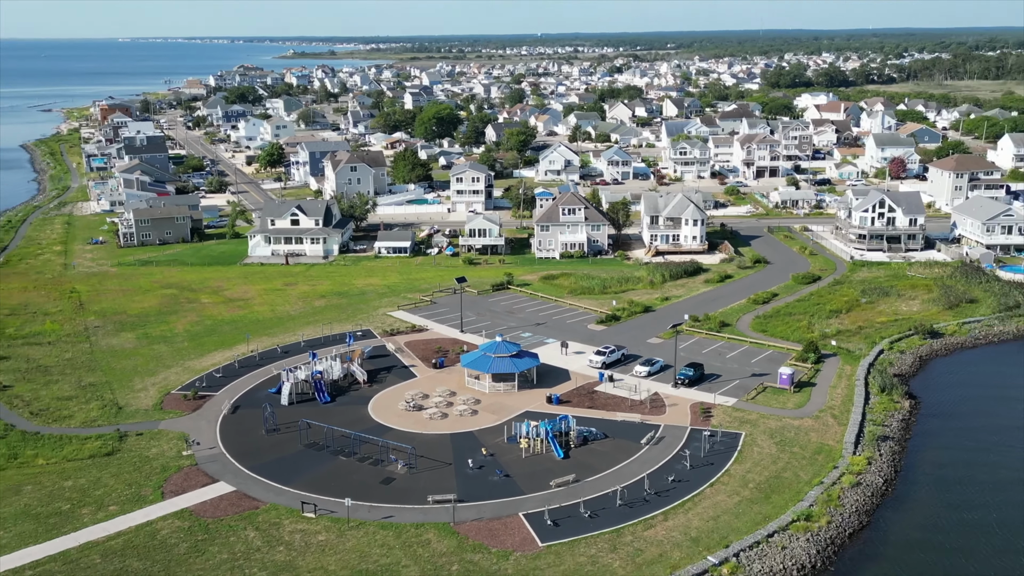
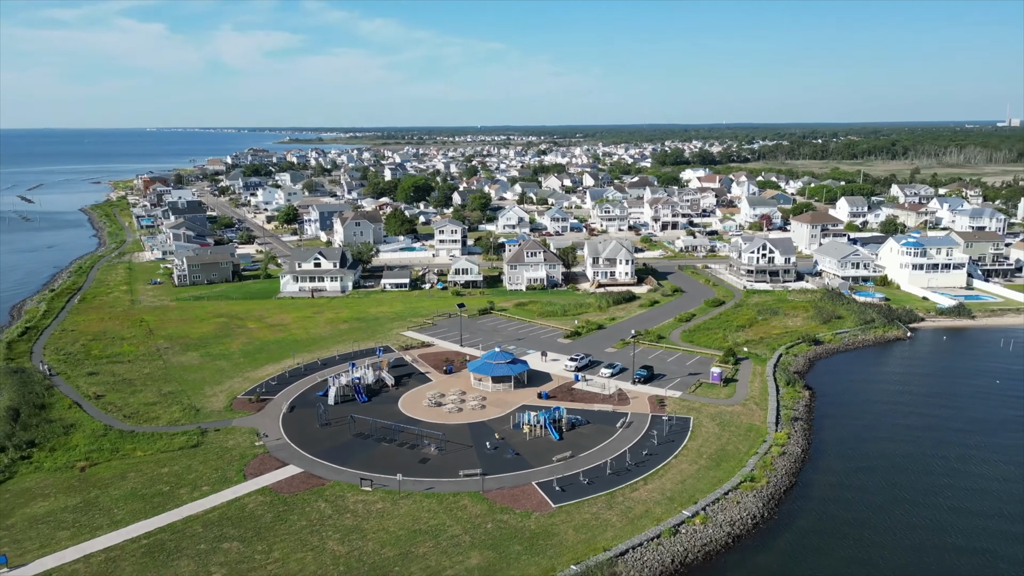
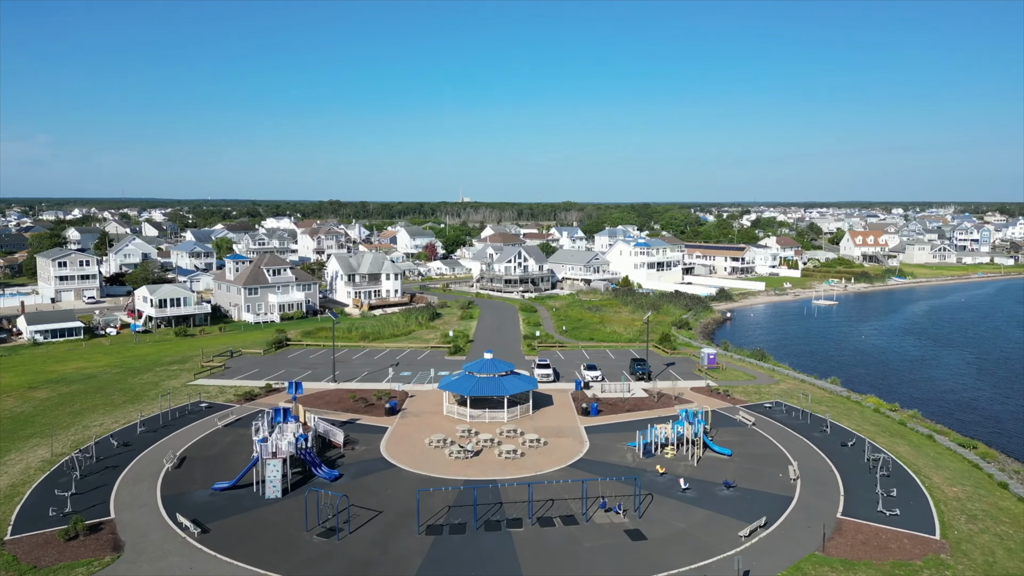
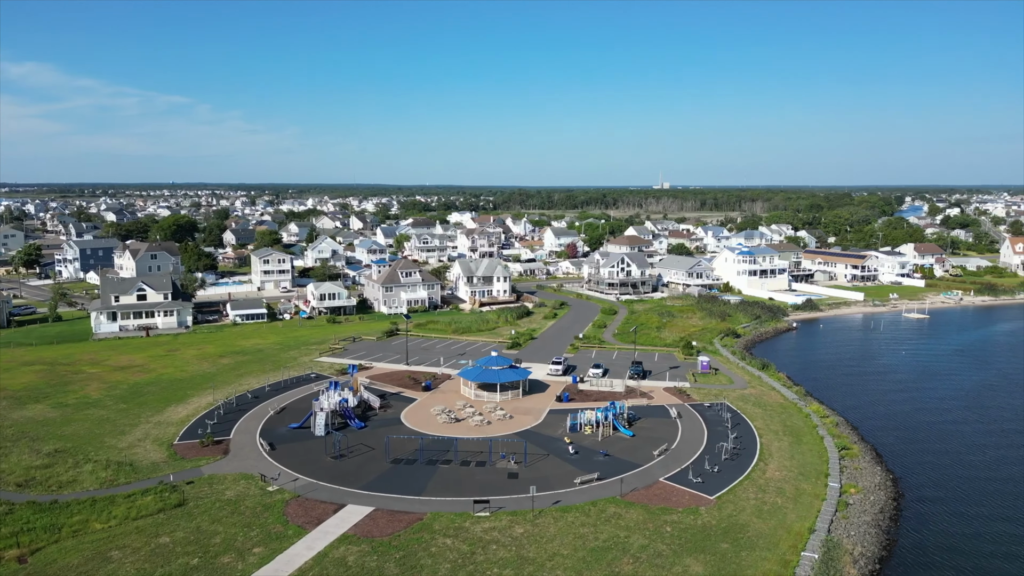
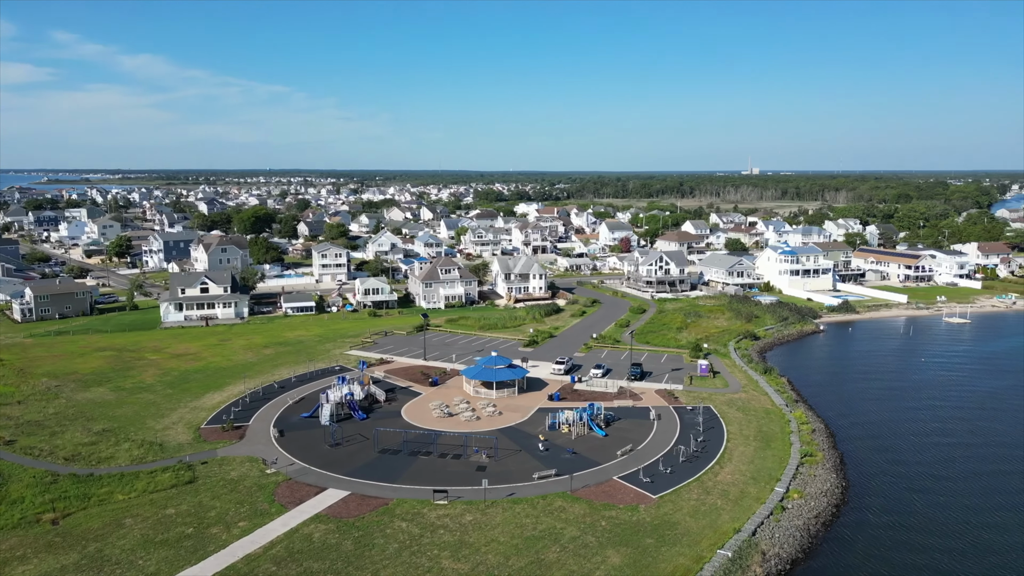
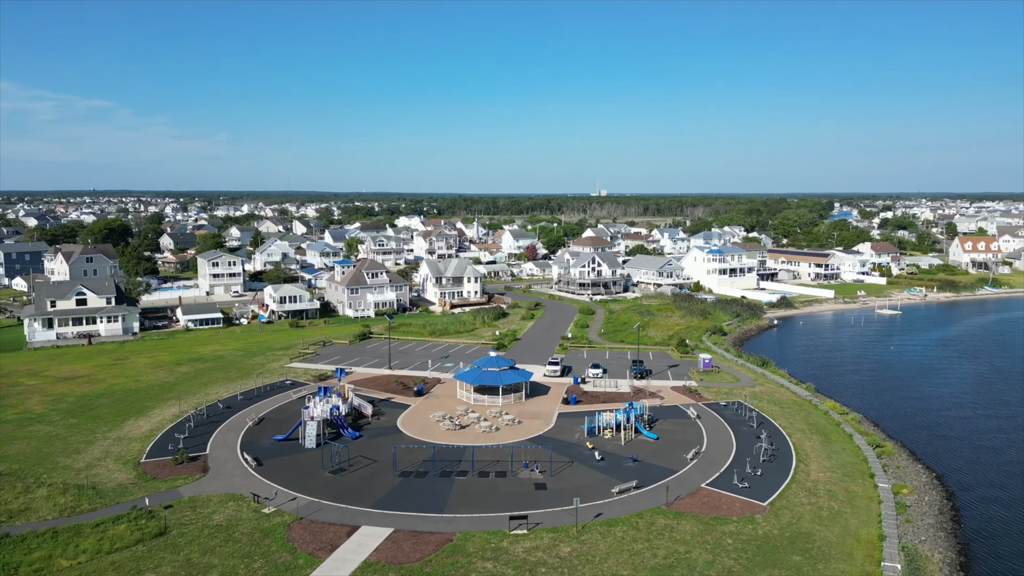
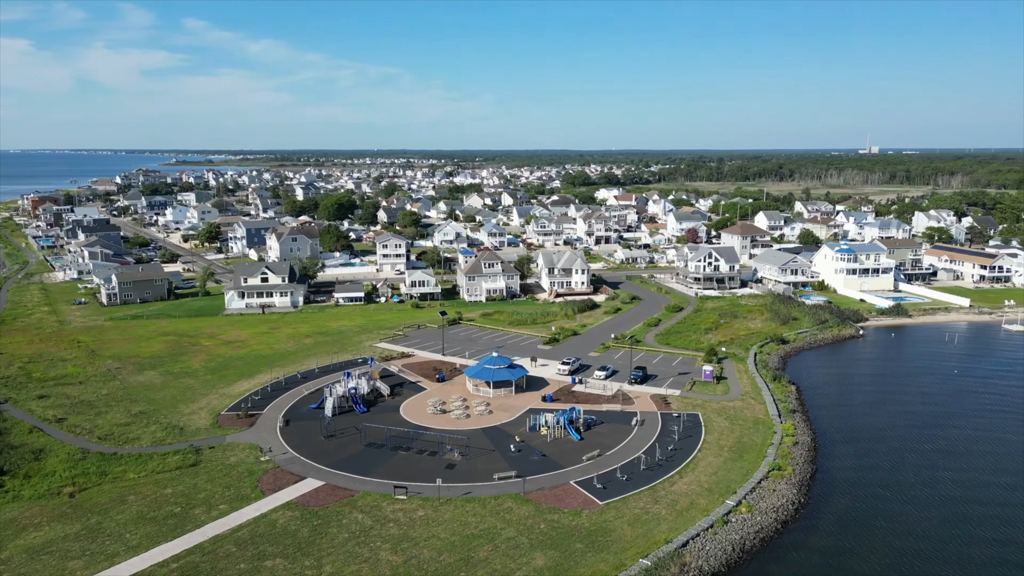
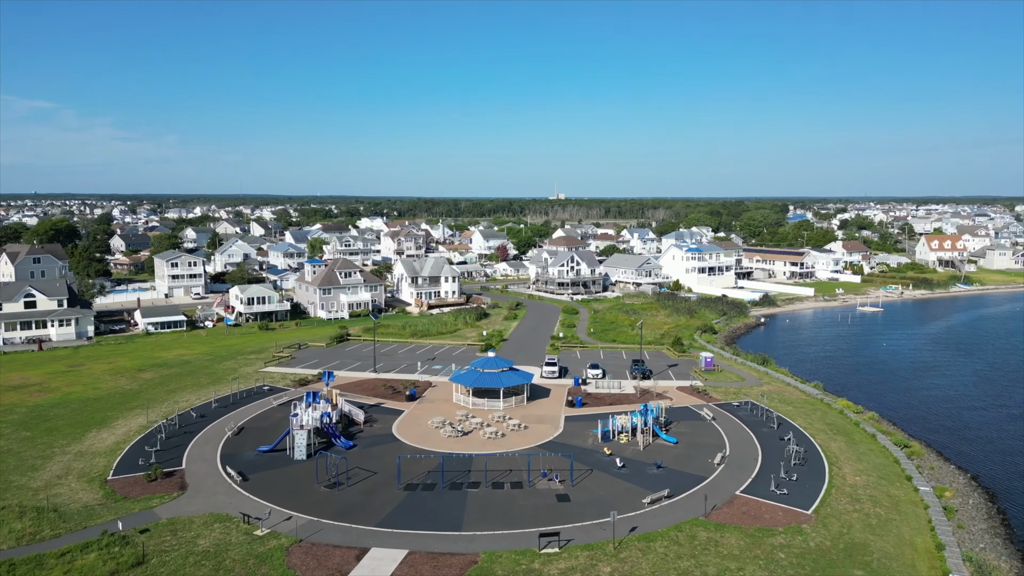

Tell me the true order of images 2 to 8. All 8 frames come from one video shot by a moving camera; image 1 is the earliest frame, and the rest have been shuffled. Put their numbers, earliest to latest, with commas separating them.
2, 7, 5, 4, 6, 8, 3
